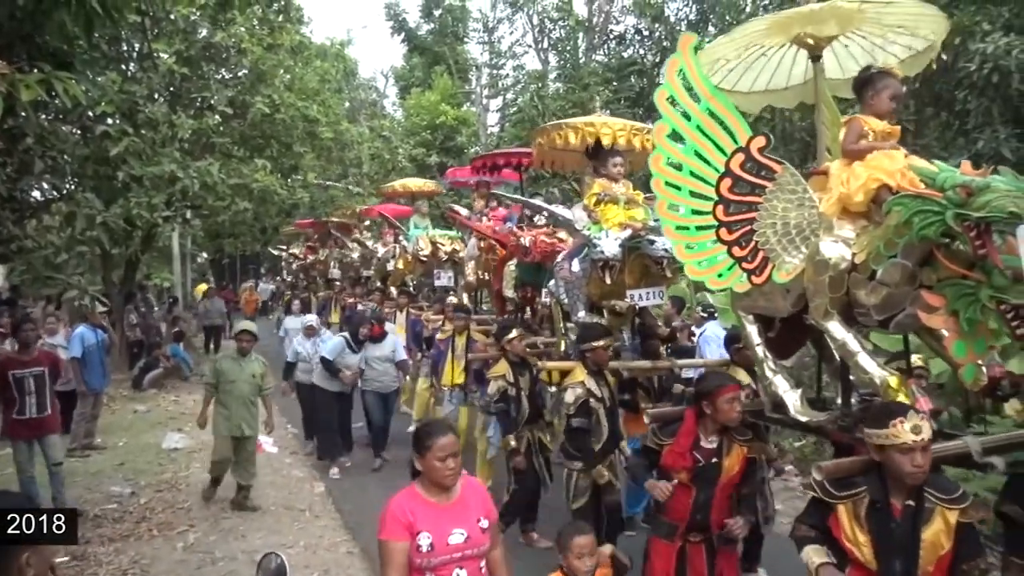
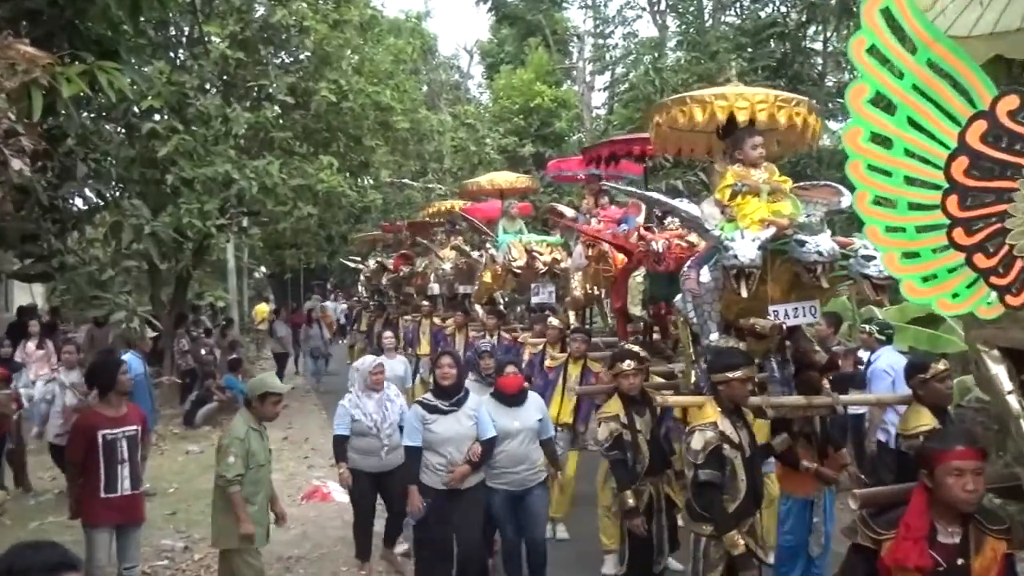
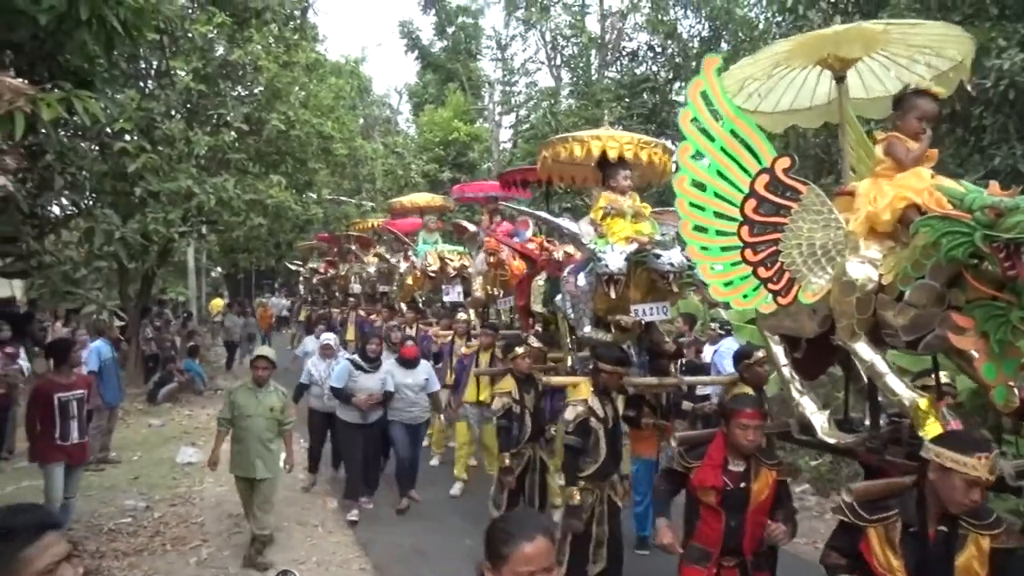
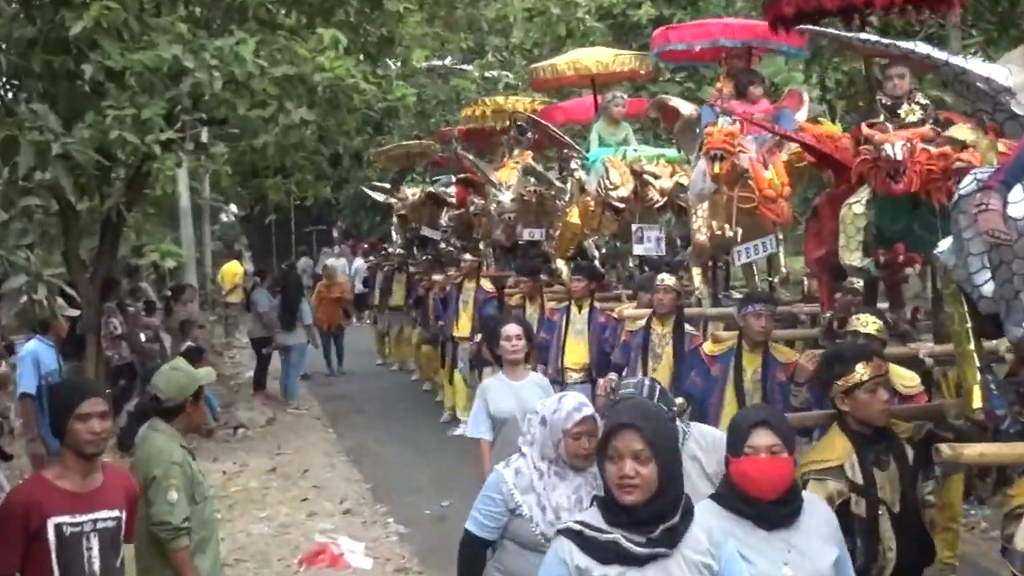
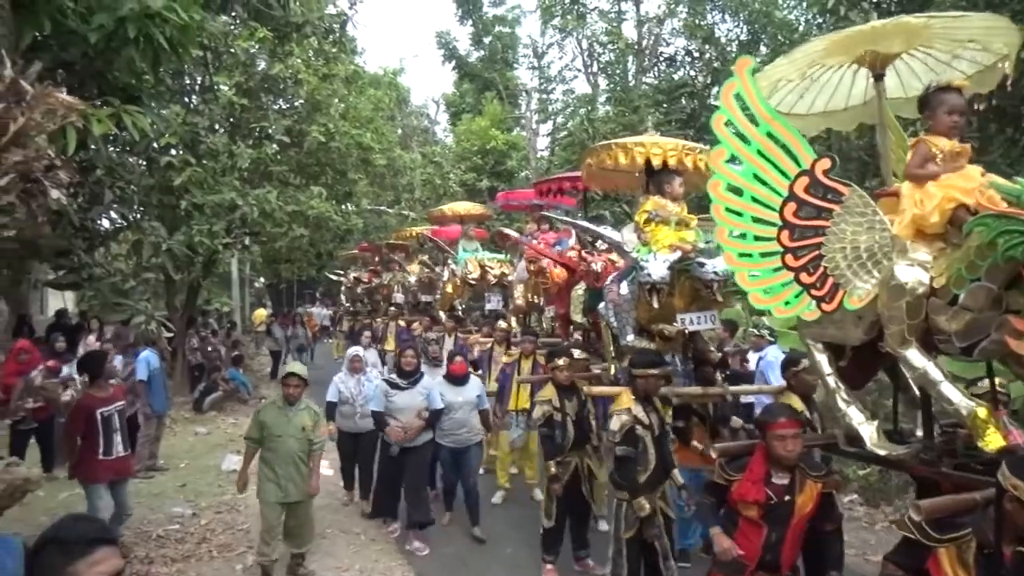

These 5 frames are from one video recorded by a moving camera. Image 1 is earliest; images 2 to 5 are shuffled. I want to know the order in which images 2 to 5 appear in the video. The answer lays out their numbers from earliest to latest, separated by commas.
3, 5, 2, 4
